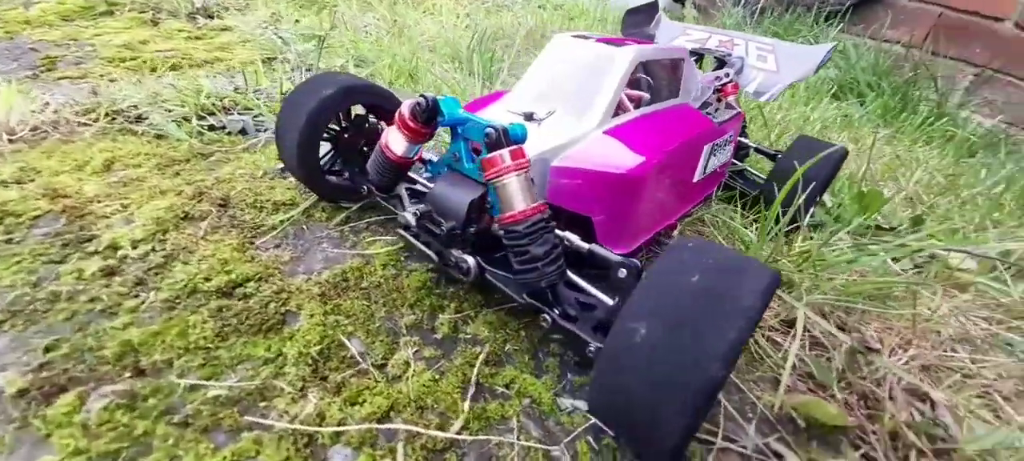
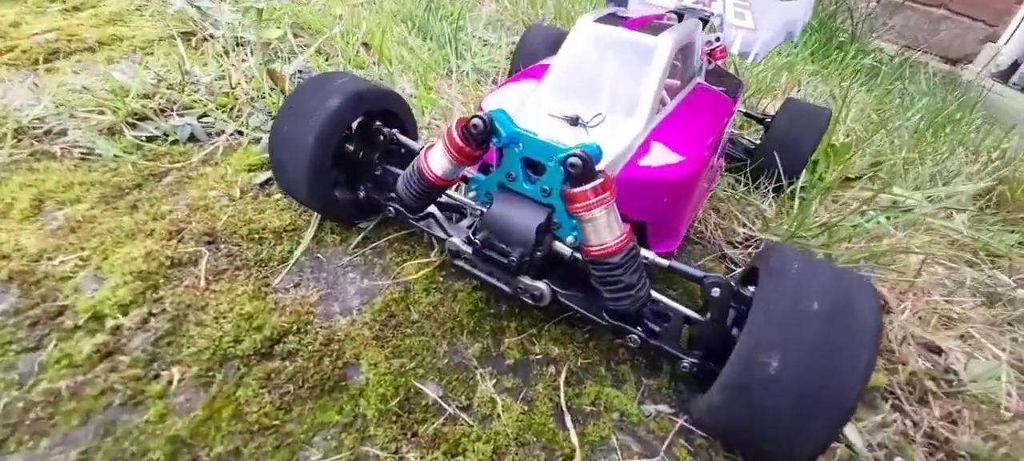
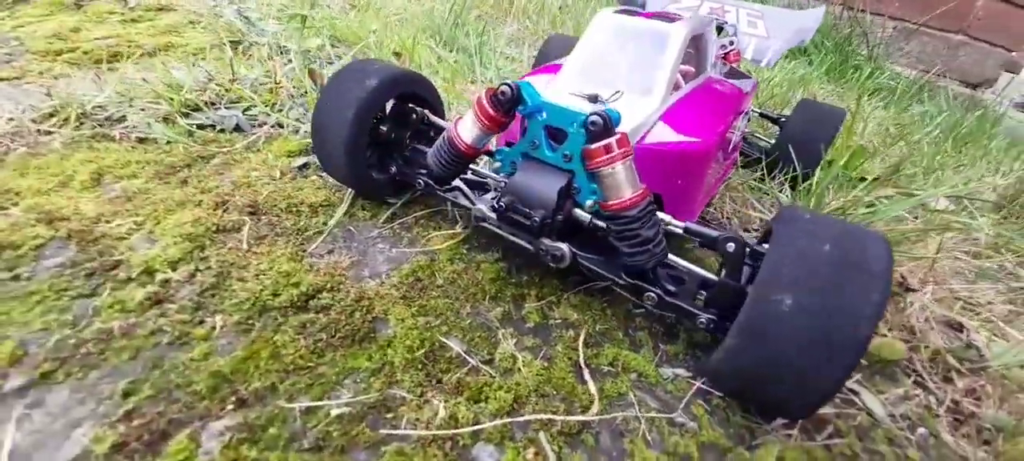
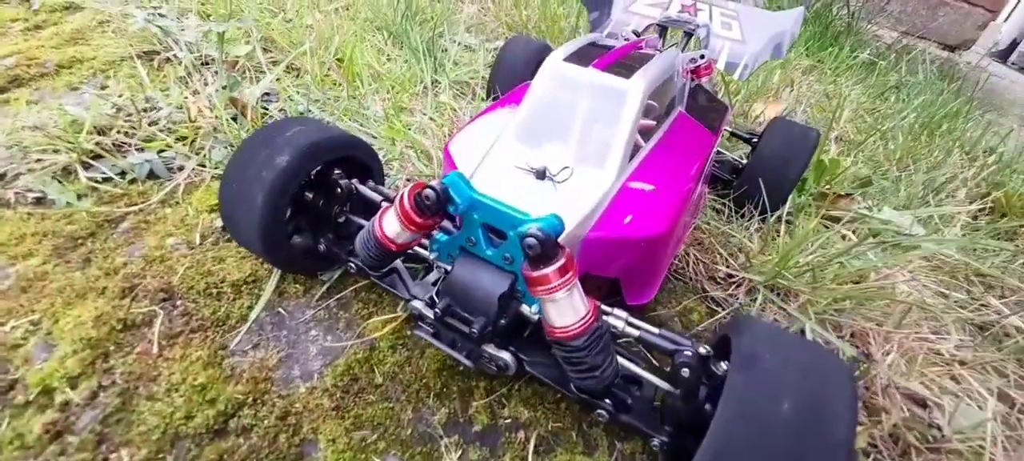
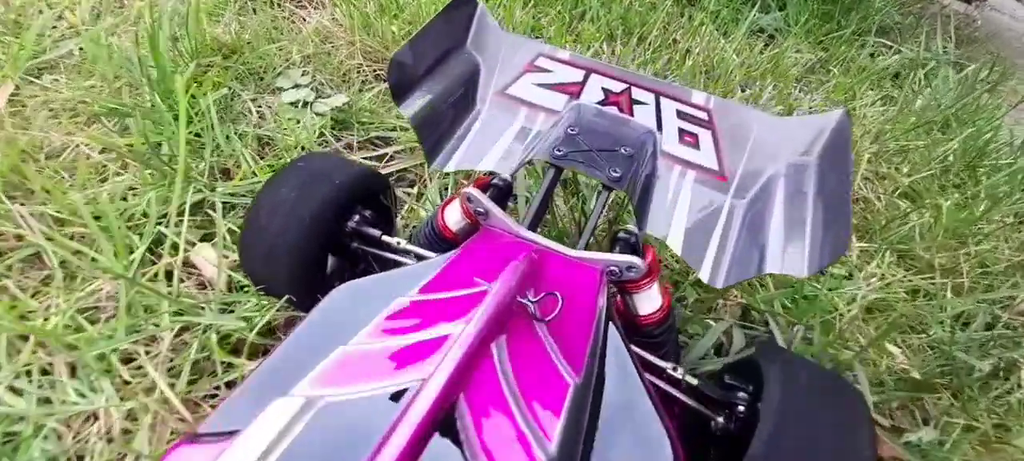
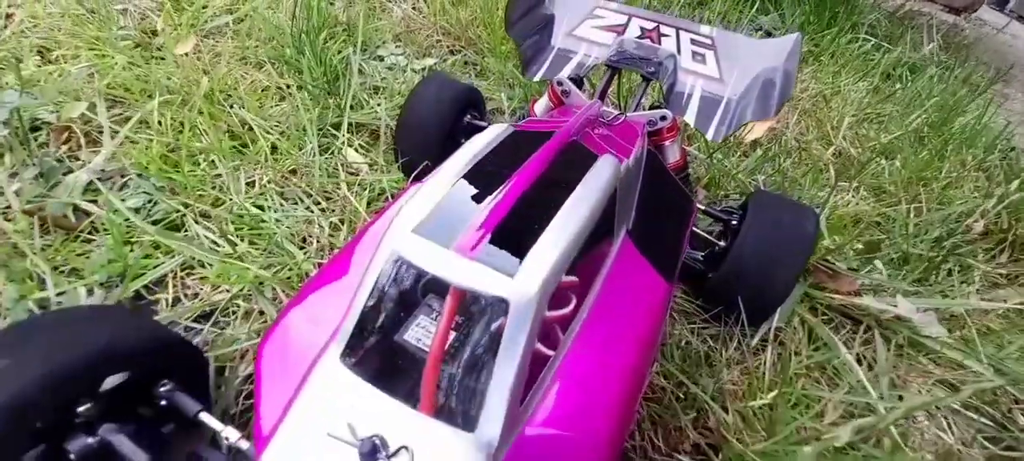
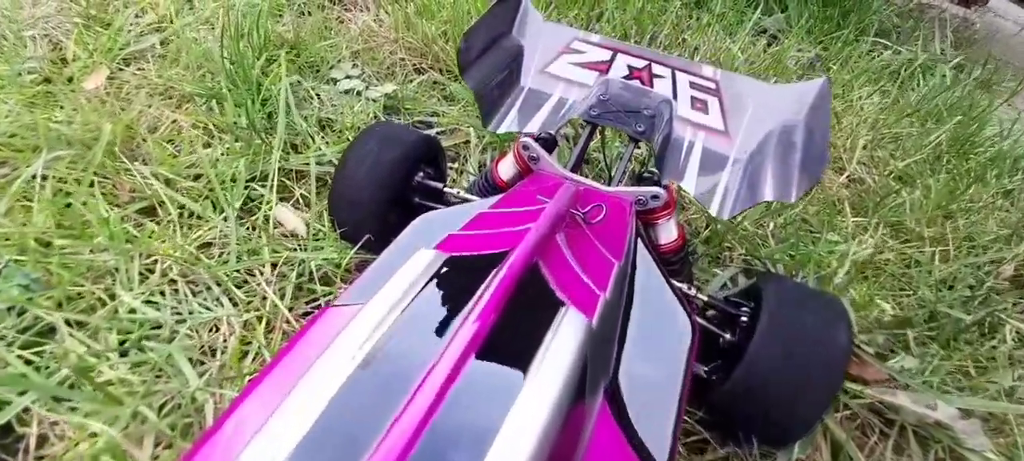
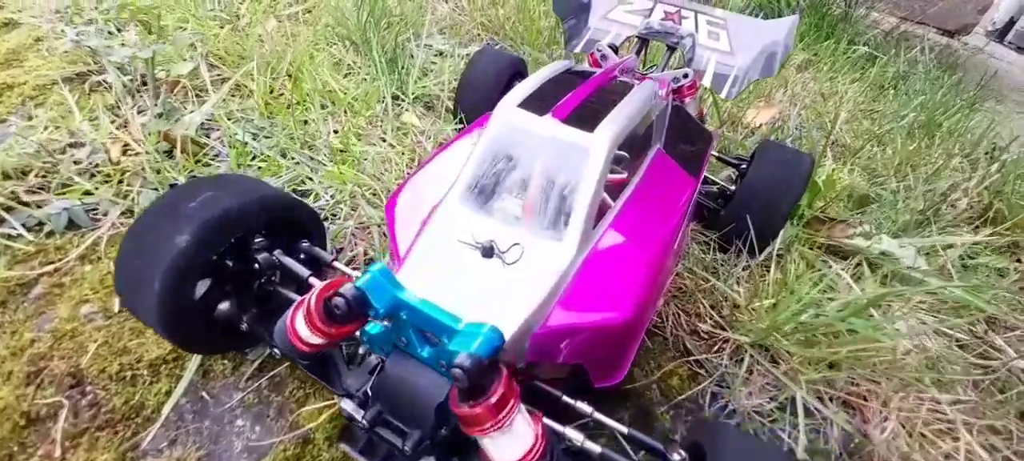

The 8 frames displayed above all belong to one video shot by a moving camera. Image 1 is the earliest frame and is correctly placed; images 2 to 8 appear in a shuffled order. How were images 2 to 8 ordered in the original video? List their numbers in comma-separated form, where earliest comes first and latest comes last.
3, 2, 4, 8, 6, 7, 5
